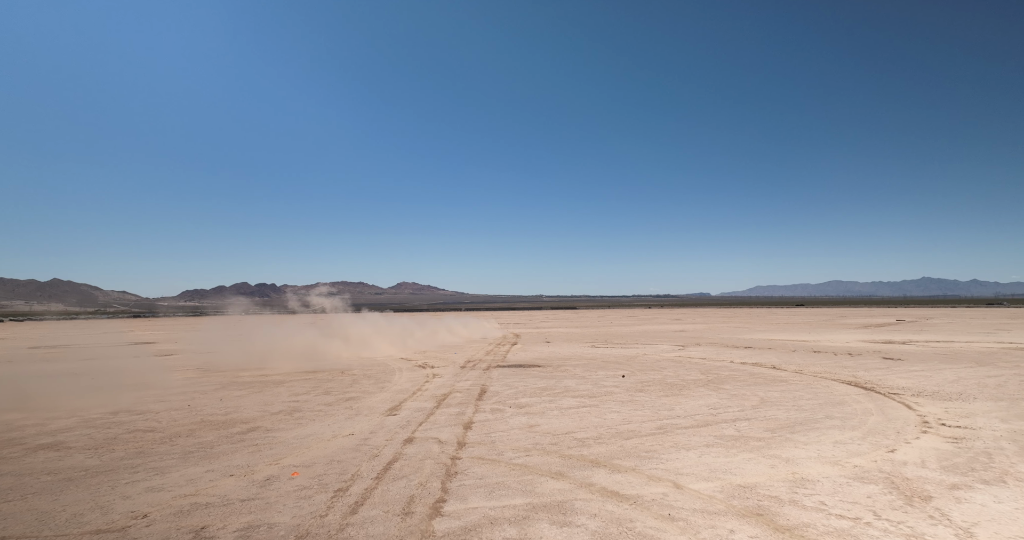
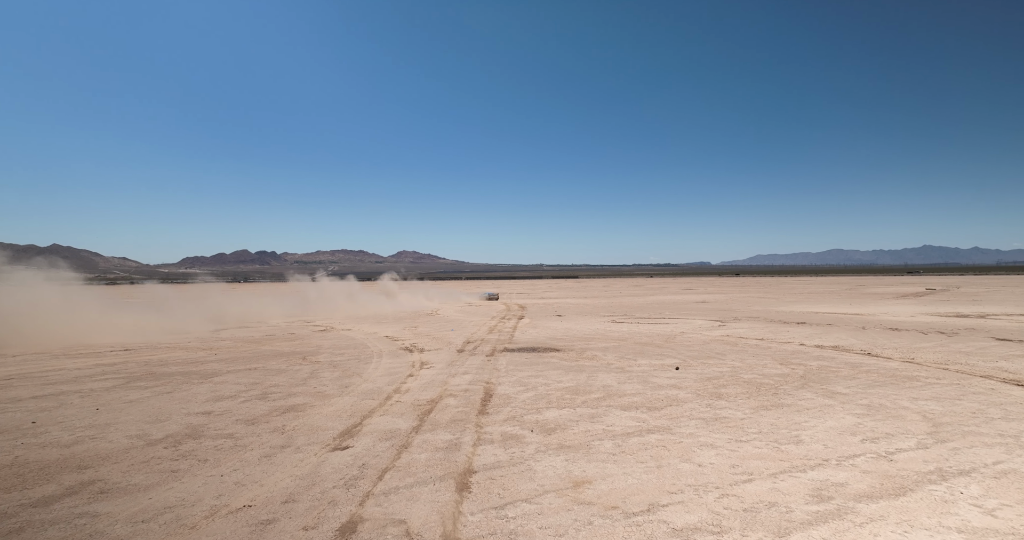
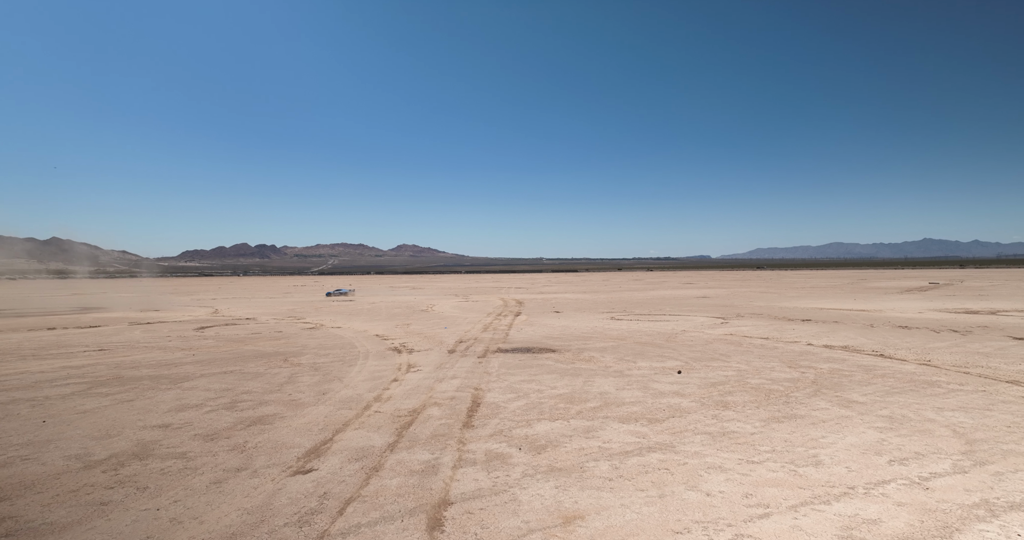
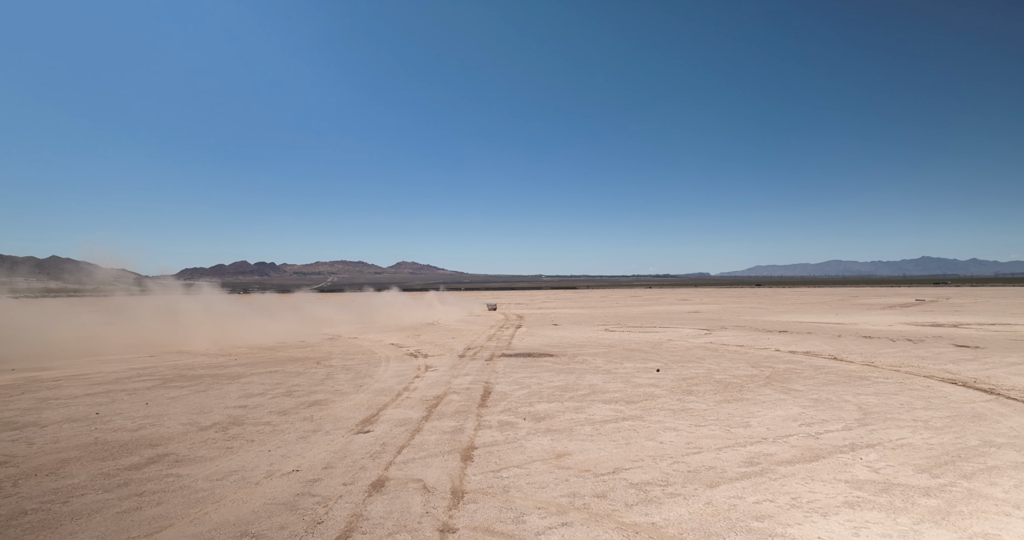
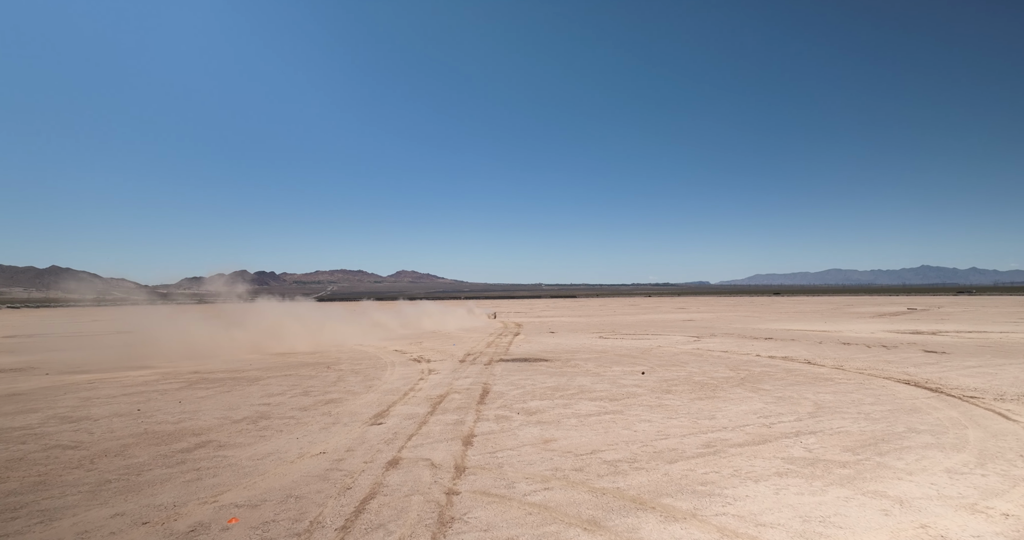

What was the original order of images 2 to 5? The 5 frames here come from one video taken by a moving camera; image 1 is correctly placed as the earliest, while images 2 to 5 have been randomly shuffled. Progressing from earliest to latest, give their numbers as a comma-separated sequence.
5, 4, 2, 3
